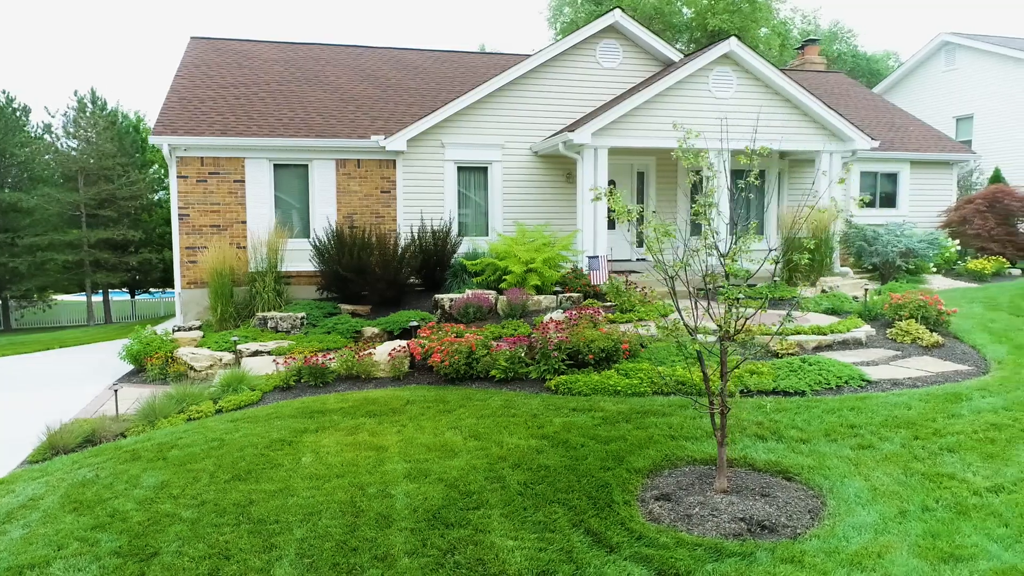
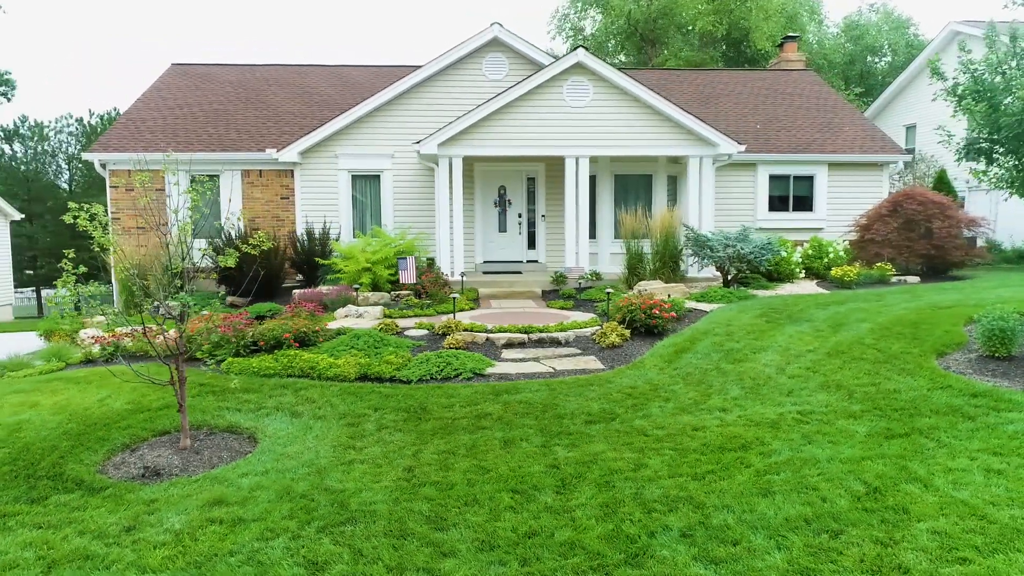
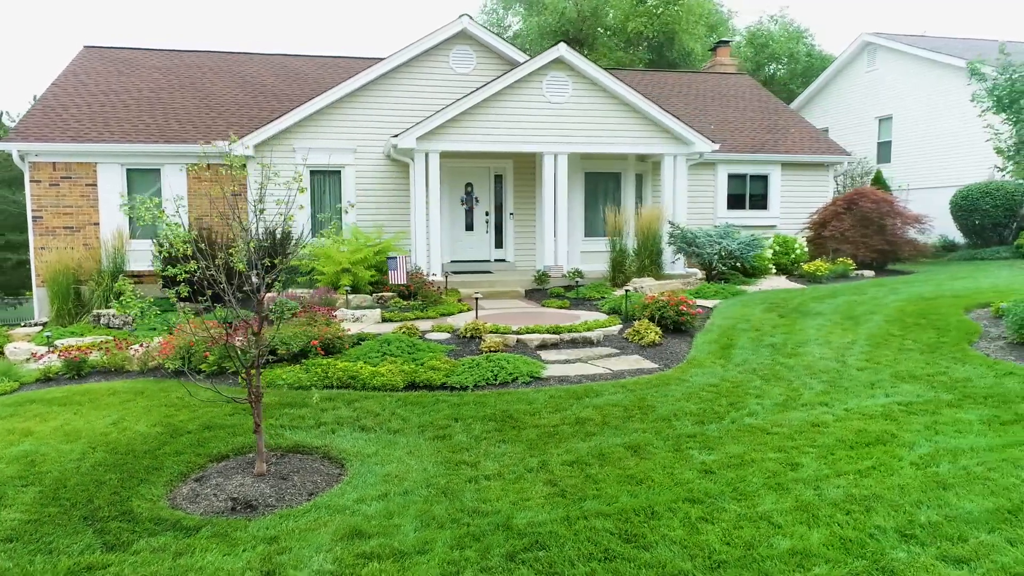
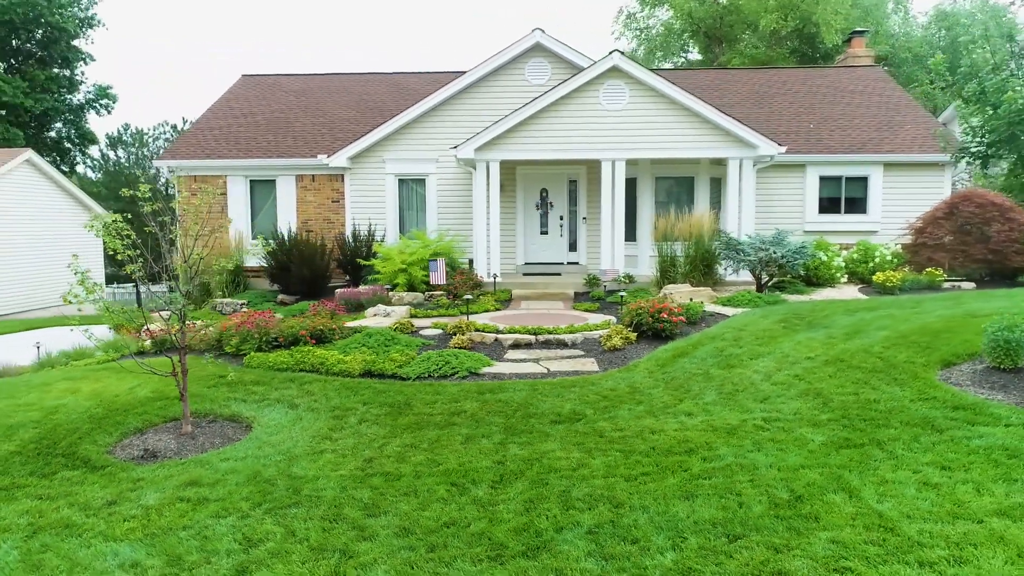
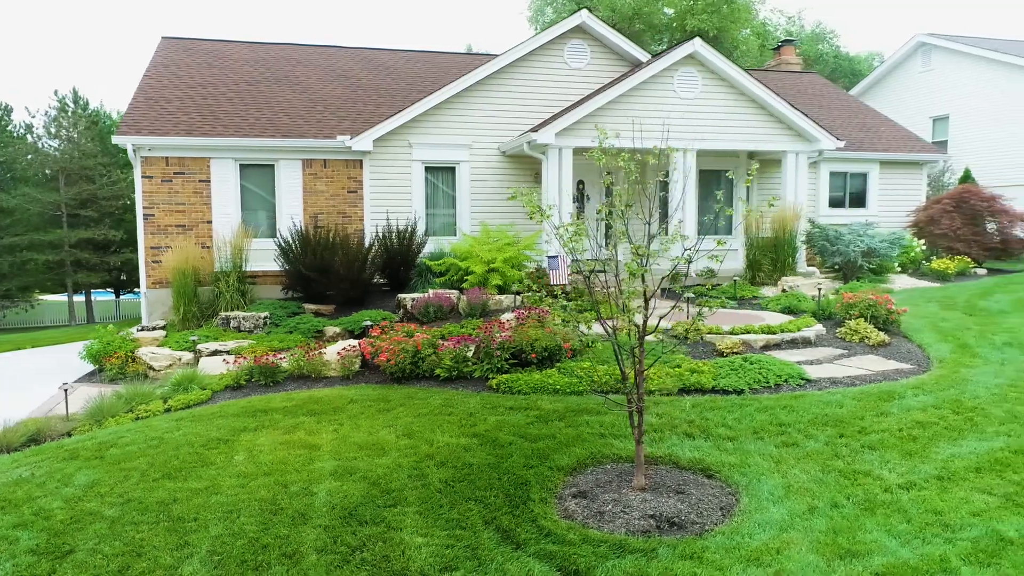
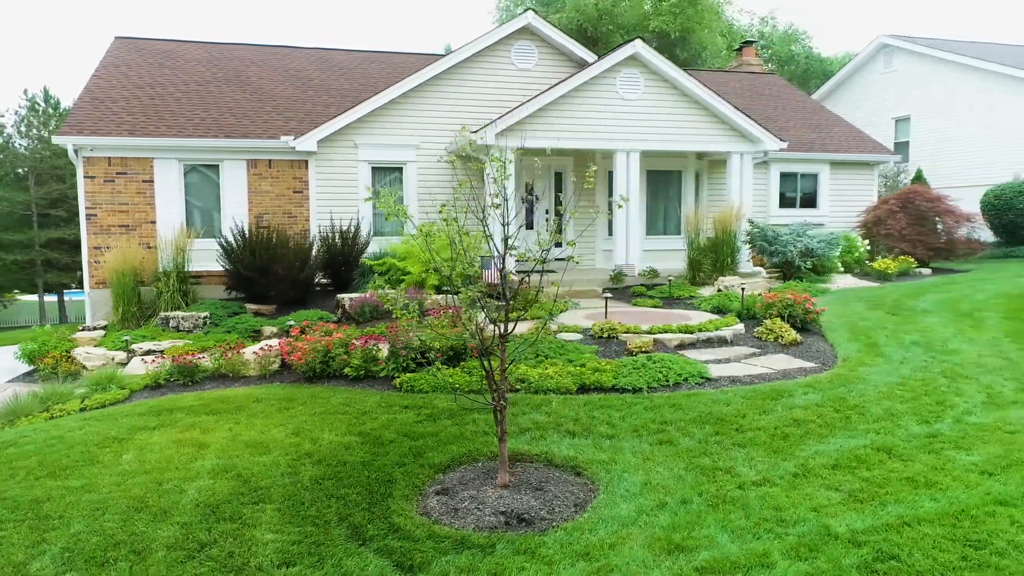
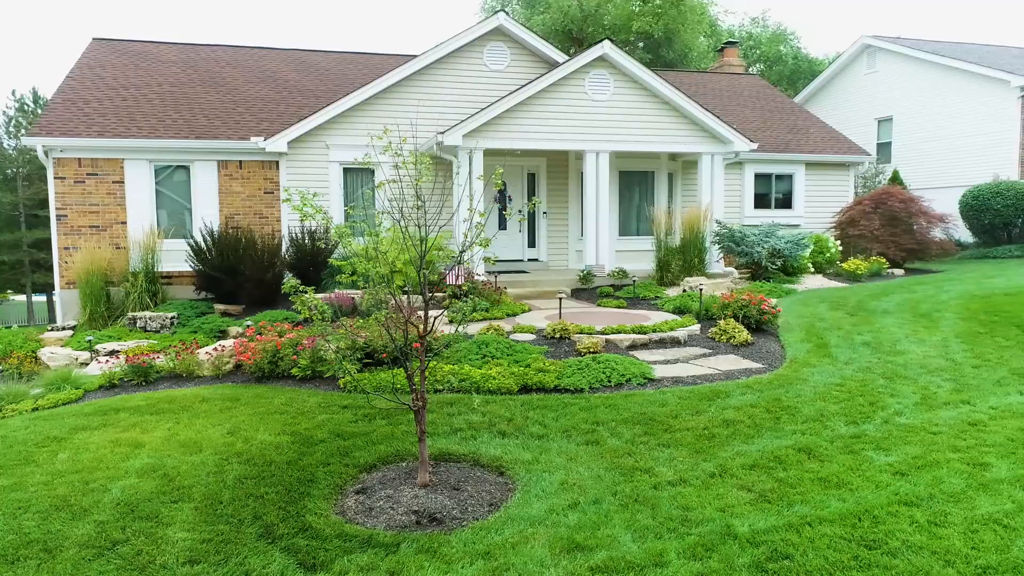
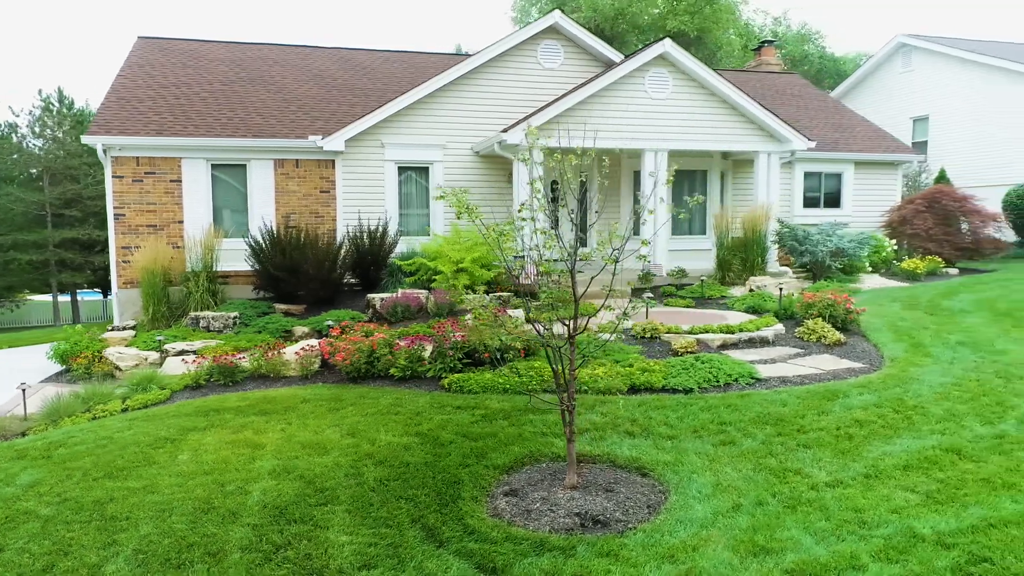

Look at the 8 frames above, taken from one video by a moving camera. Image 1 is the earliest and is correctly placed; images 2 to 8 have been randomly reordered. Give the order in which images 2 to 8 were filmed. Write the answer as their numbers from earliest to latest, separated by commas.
5, 8, 6, 7, 3, 2, 4
